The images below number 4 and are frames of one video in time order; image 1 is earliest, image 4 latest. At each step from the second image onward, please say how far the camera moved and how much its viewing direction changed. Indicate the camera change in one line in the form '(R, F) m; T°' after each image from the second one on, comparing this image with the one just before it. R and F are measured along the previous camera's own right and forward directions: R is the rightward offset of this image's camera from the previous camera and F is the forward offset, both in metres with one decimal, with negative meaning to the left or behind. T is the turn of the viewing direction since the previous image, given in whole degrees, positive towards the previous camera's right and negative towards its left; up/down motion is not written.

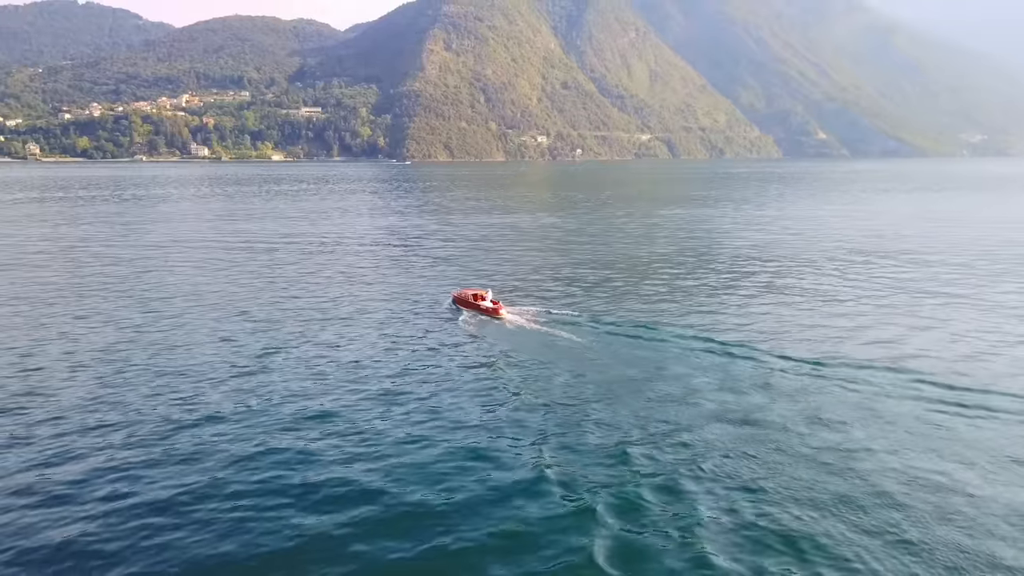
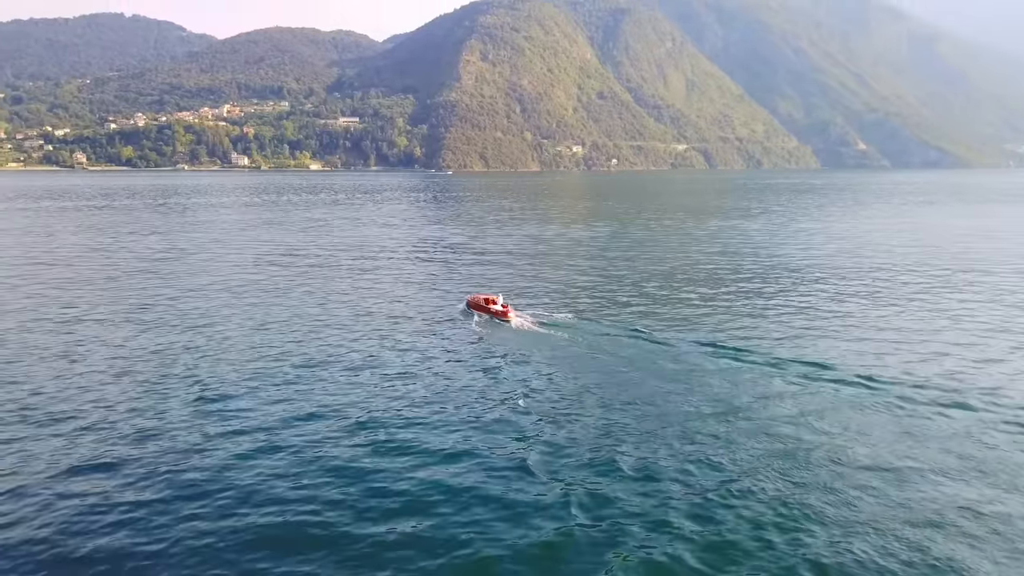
(+0.1, -0.1) m; -2°
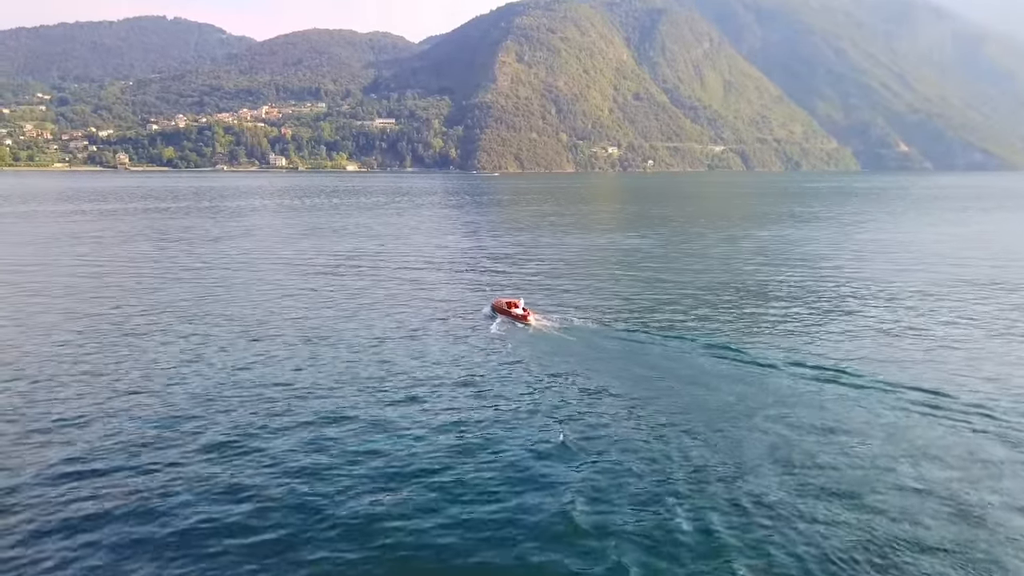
(-0.7, +0.7) m; -2°
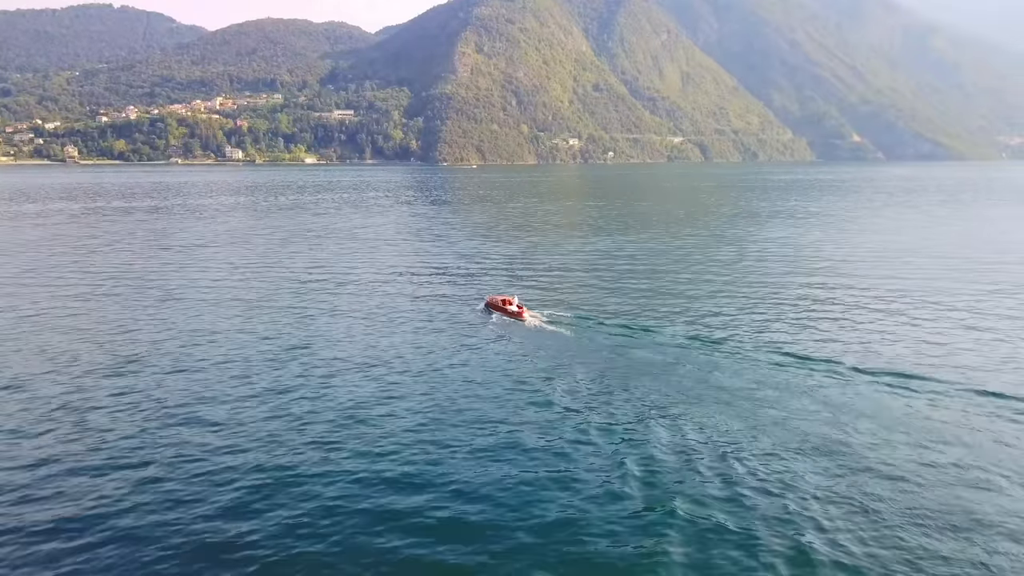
(-3.5, +2.5) m; +3°
